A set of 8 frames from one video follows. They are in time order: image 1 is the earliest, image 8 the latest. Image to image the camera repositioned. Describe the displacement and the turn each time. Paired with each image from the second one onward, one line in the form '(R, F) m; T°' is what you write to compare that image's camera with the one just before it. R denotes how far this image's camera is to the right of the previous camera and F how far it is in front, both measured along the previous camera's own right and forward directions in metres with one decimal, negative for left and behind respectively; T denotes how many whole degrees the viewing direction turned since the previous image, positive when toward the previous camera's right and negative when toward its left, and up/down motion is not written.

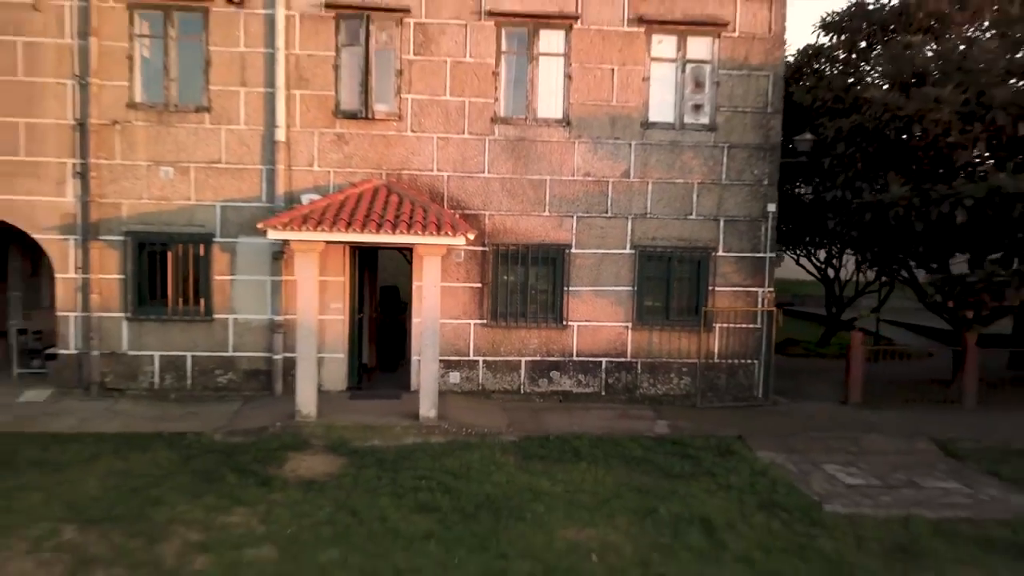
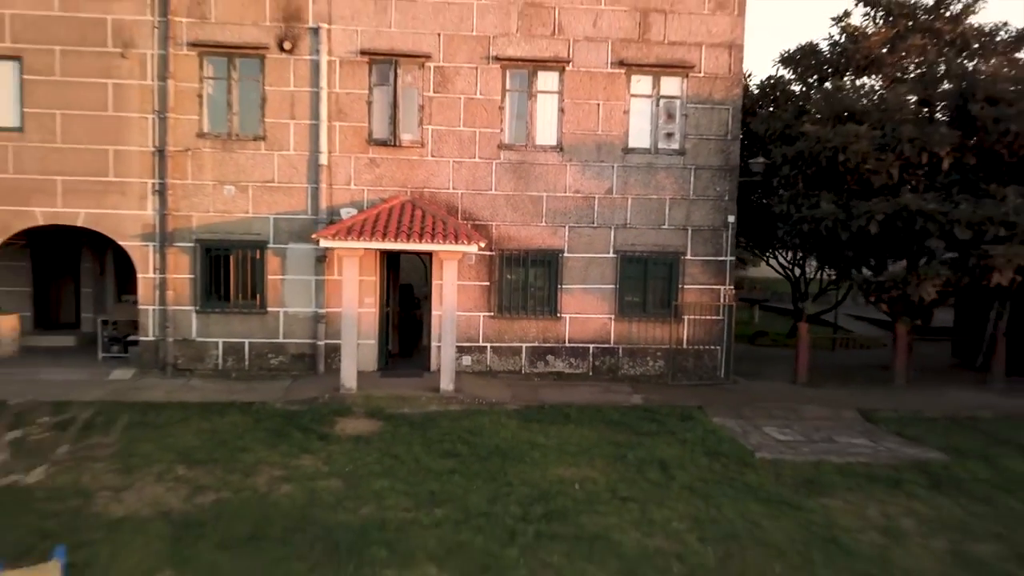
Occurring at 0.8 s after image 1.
(0.0, -1.9) m; 0°
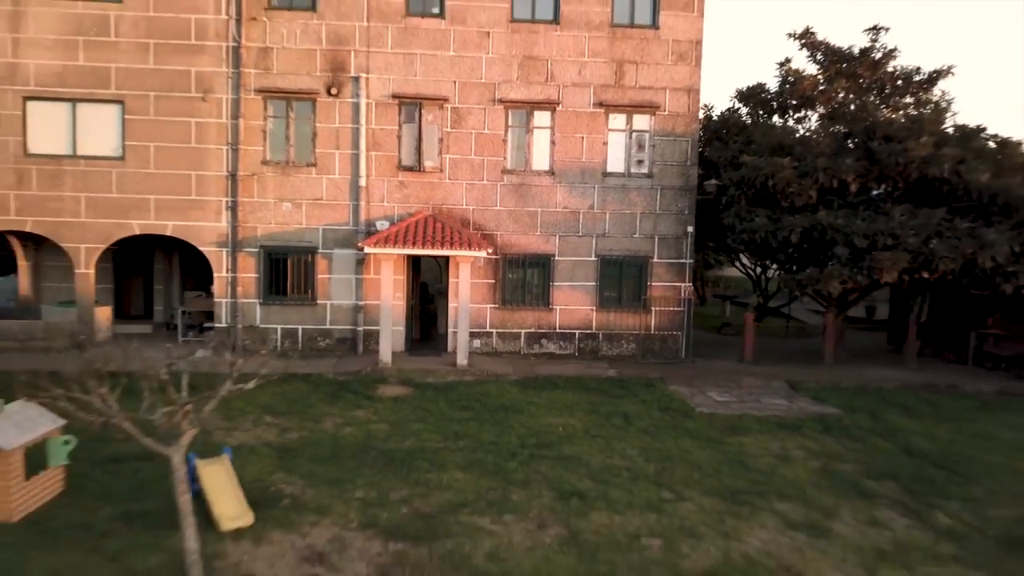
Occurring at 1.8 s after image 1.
(0.0, -2.8) m; 0°
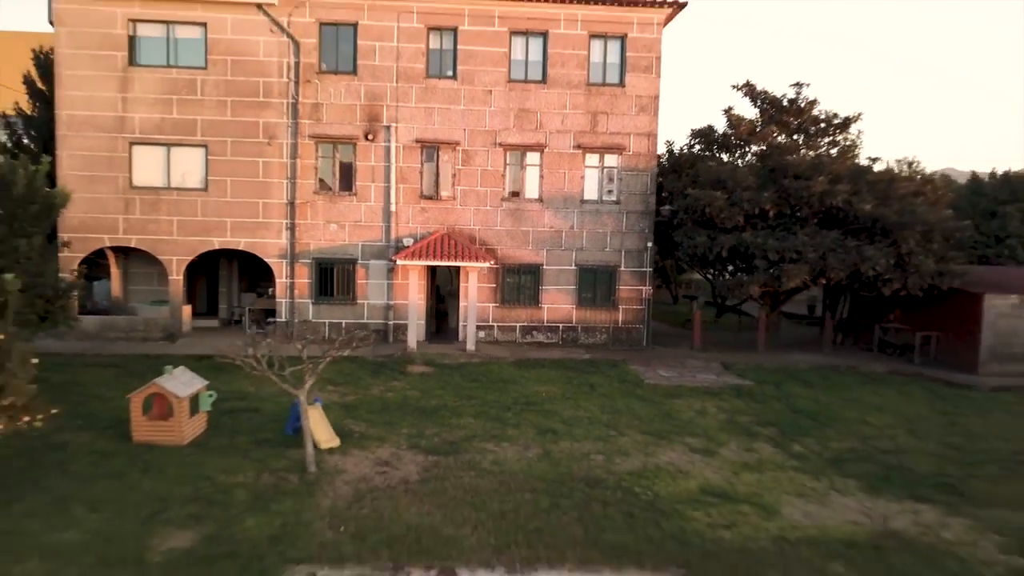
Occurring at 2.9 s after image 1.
(+0.1, -3.9) m; 0°
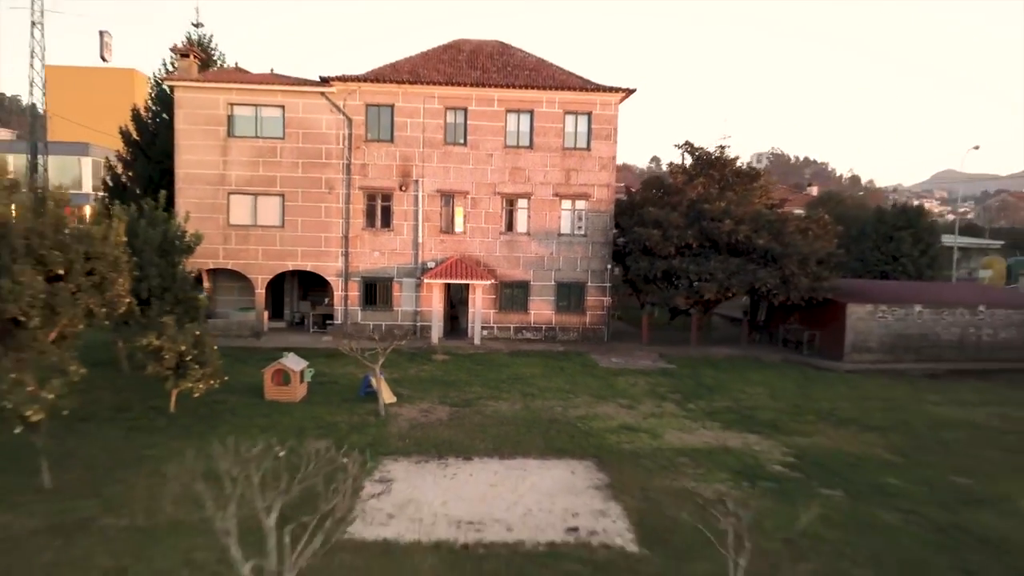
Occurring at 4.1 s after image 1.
(+0.2, -6.4) m; 0°
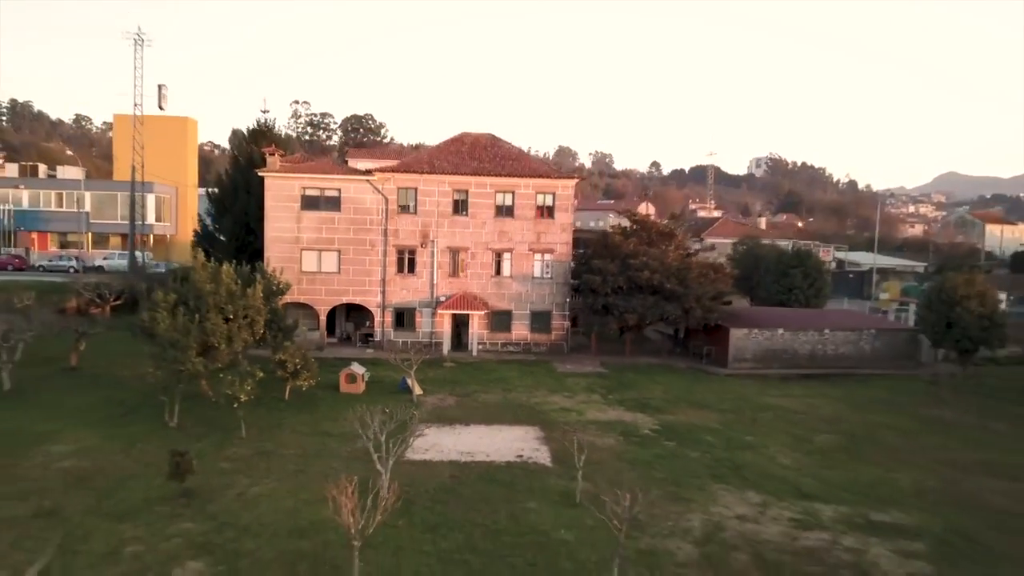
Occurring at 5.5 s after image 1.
(+0.7, -10.3) m; 0°
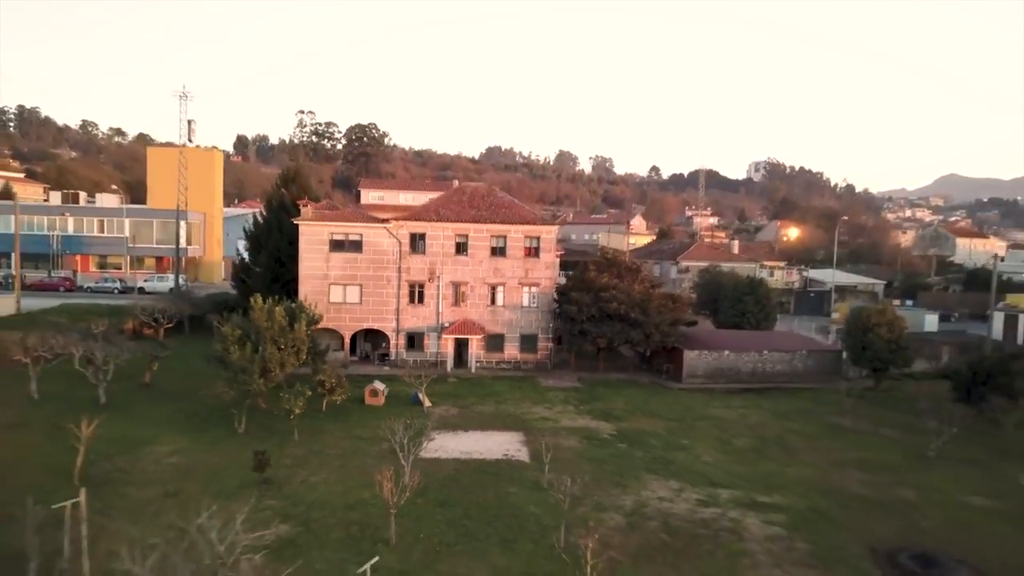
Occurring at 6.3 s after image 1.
(+0.5, -7.0) m; 0°
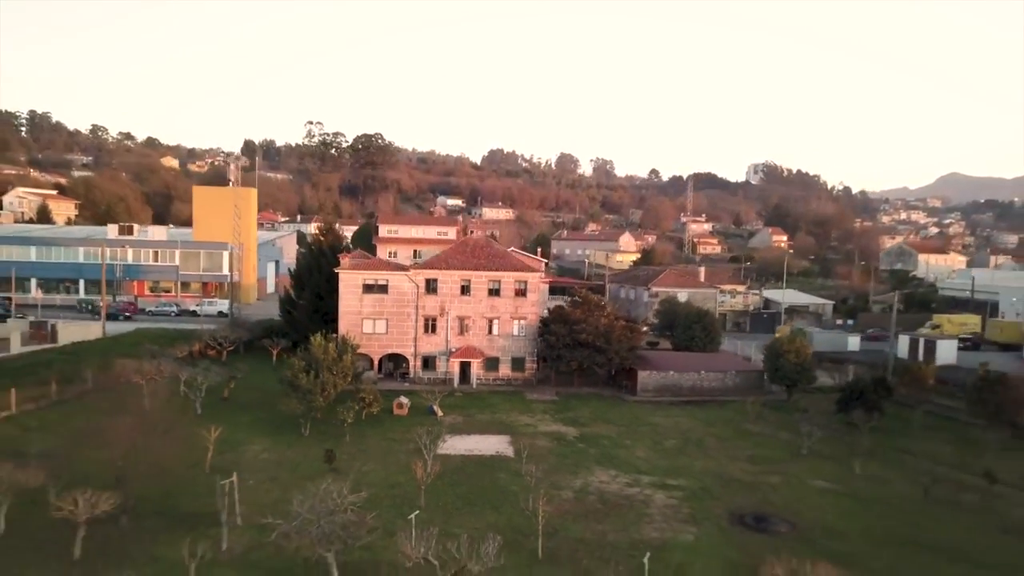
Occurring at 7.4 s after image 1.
(+0.7, -11.5) m; 0°
